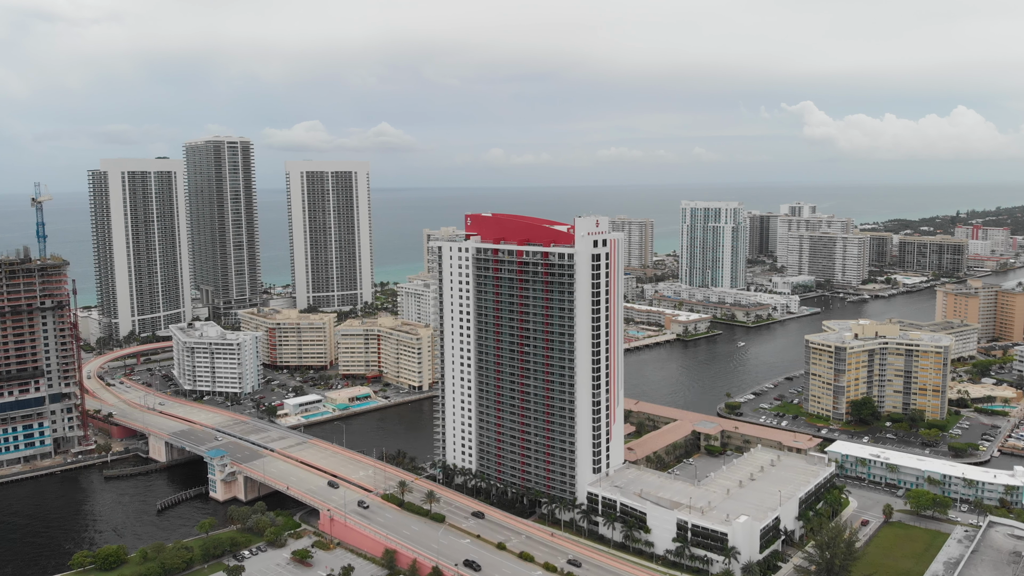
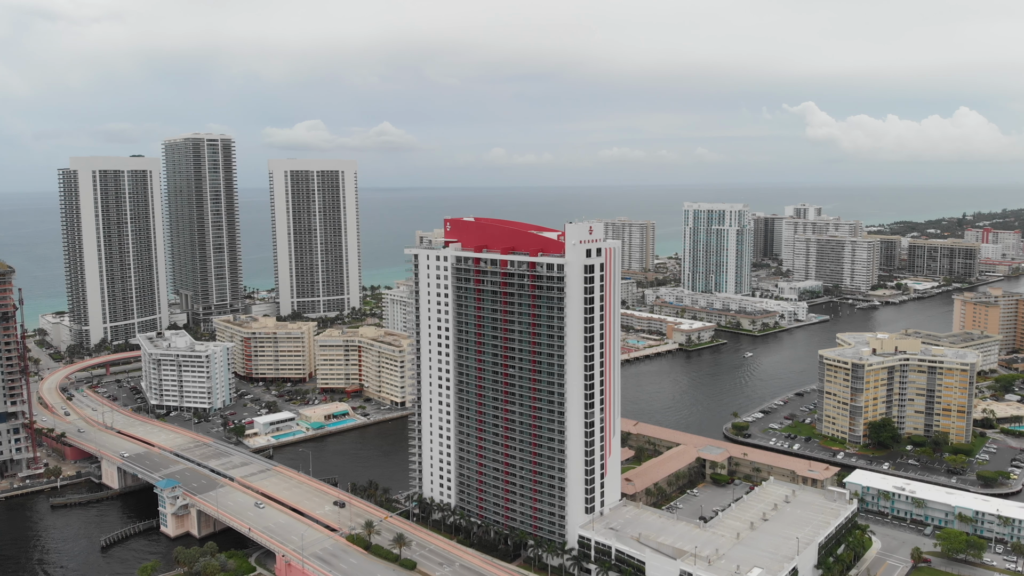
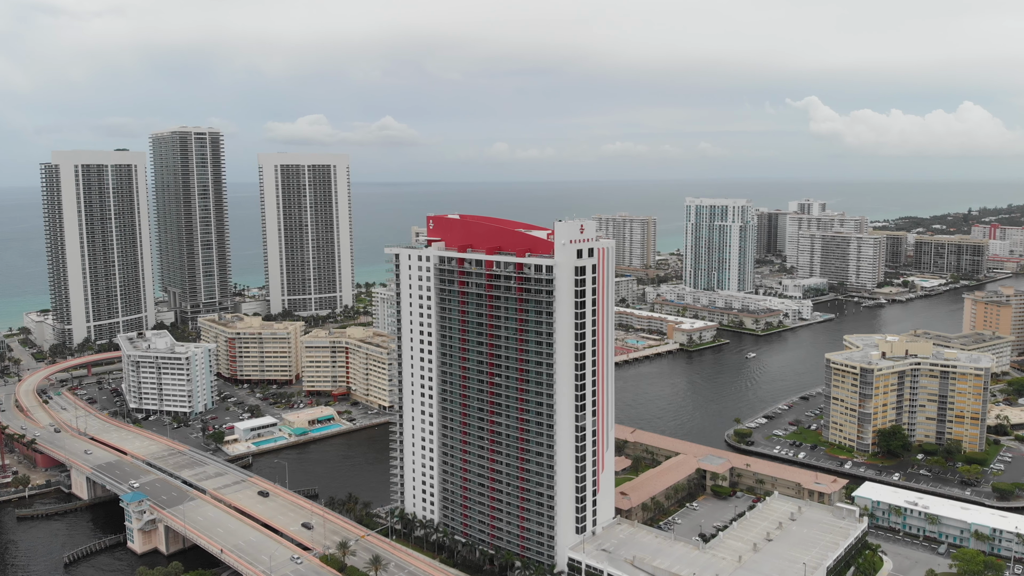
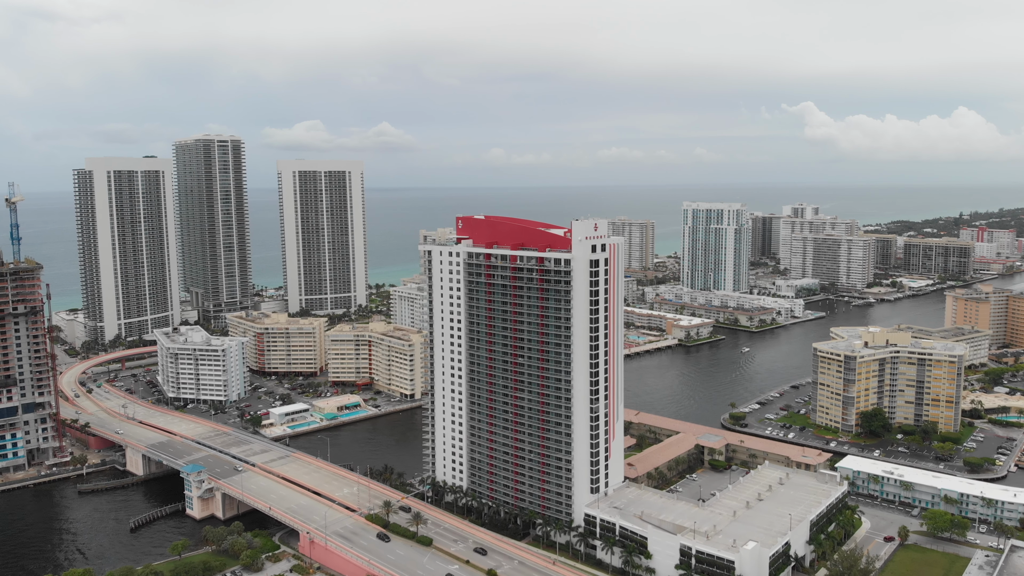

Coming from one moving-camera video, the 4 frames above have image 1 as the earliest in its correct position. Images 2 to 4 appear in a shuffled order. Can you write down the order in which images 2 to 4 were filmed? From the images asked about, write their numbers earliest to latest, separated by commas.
4, 2, 3
